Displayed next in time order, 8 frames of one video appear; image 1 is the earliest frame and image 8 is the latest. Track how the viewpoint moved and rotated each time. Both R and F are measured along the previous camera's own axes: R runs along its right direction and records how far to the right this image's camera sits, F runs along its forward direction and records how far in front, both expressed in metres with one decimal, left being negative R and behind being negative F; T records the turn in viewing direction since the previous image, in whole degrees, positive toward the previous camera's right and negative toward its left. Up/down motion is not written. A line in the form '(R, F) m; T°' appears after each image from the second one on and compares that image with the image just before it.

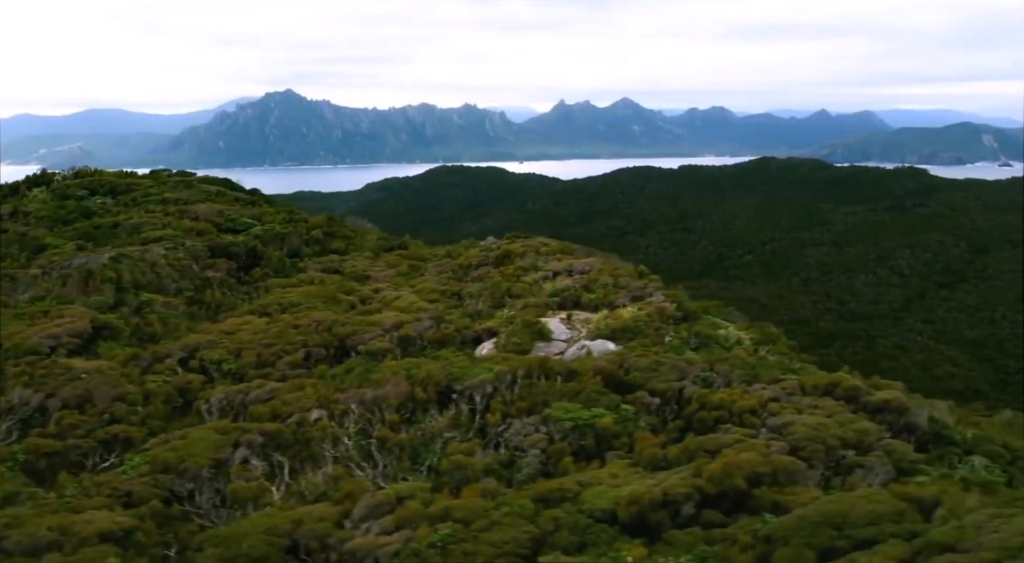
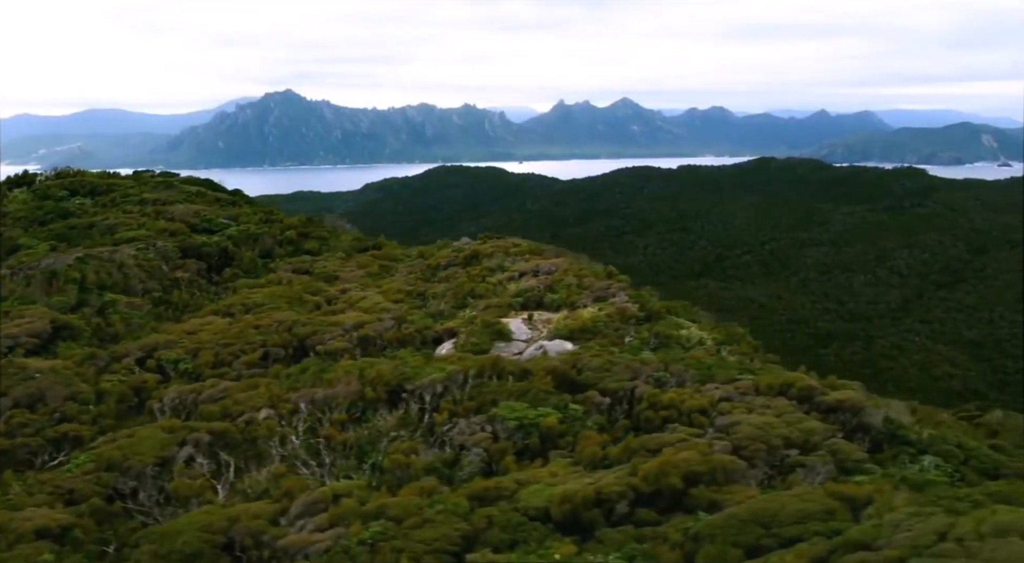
(+0.8, -0.1) m; 0°
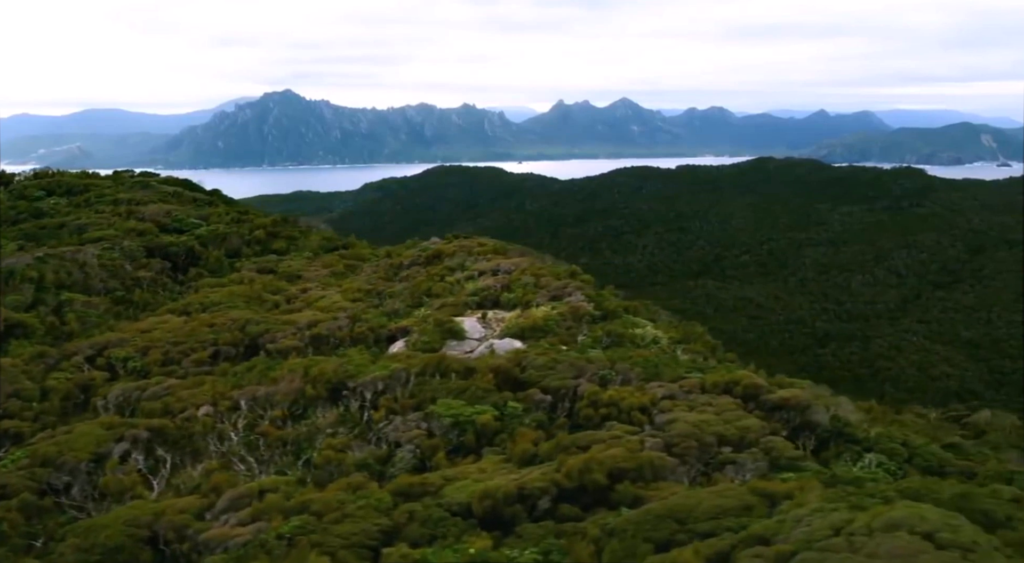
(+0.9, -0.1) m; 0°
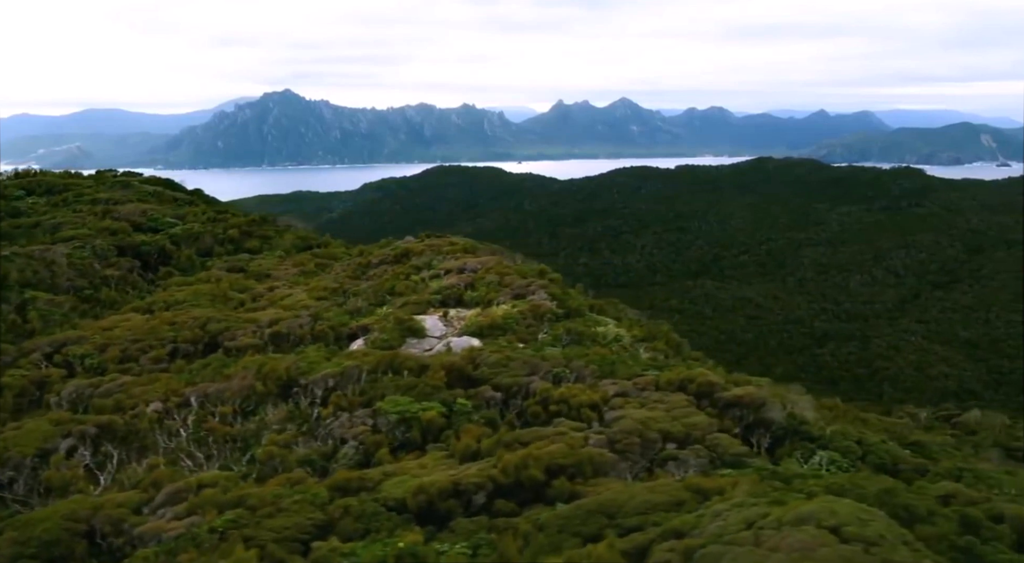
(+0.8, -0.1) m; 0°
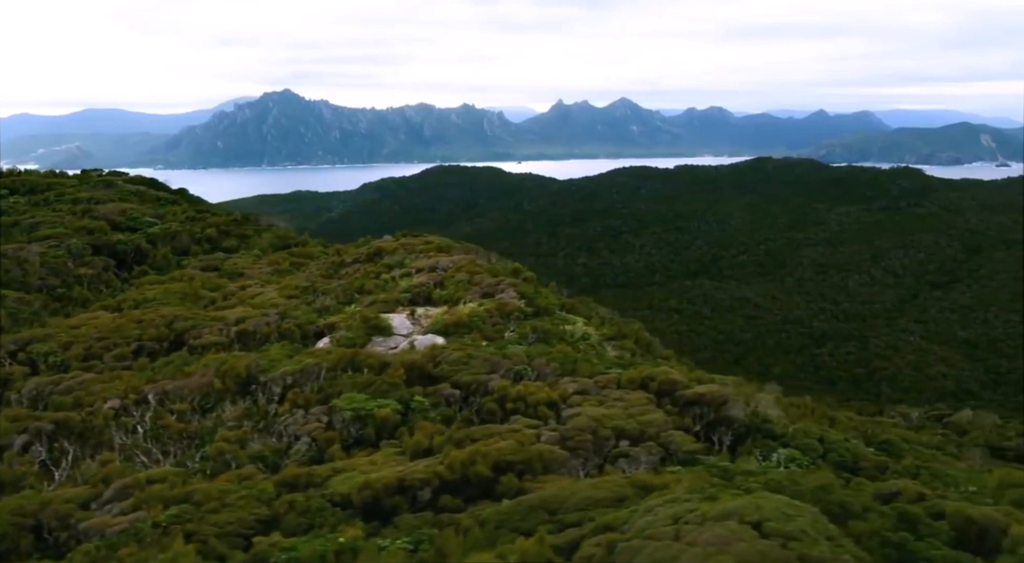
(+0.7, -0.1) m; 0°
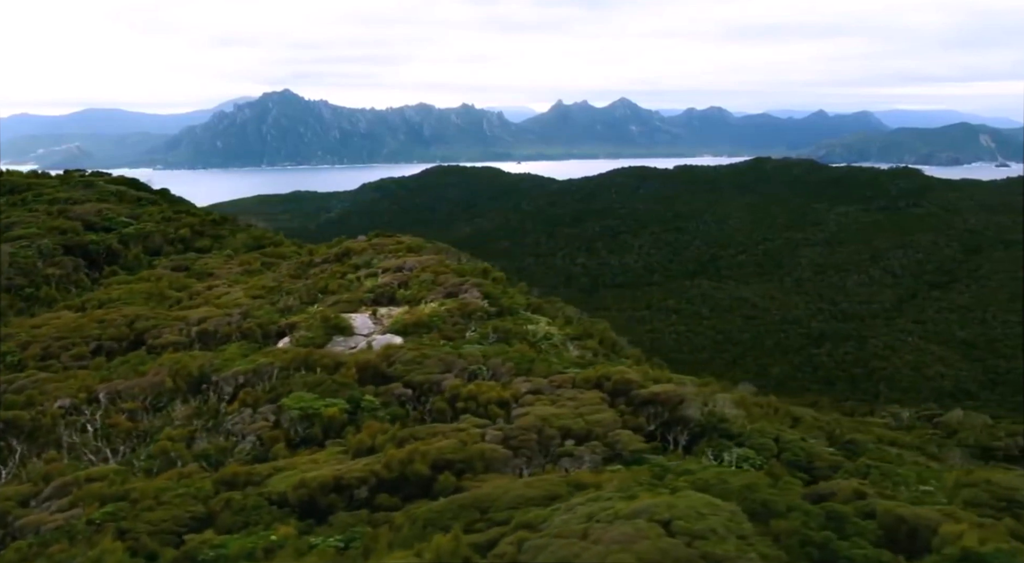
(+0.8, -0.1) m; 0°
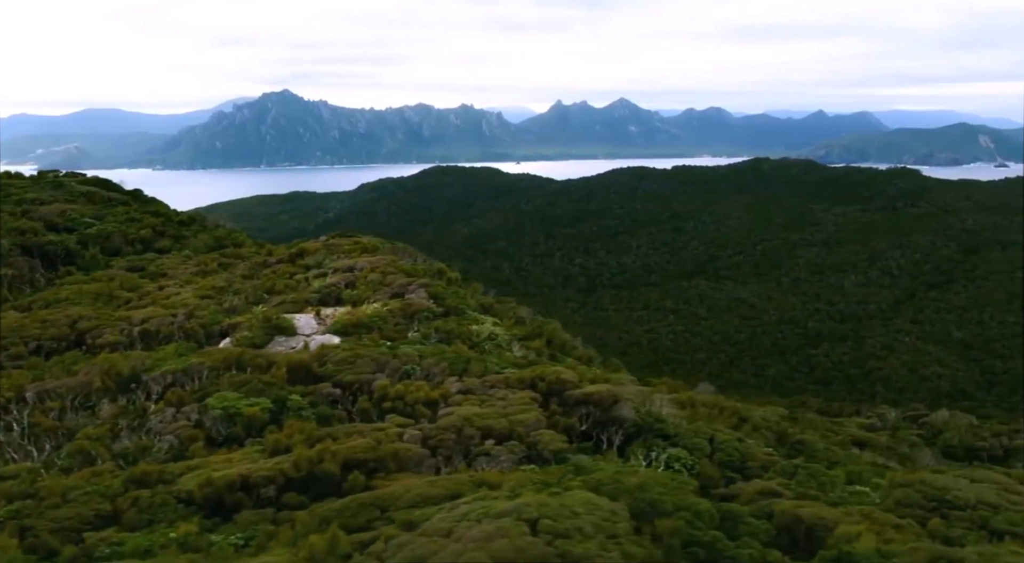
(+1.2, -0.1) m; 0°
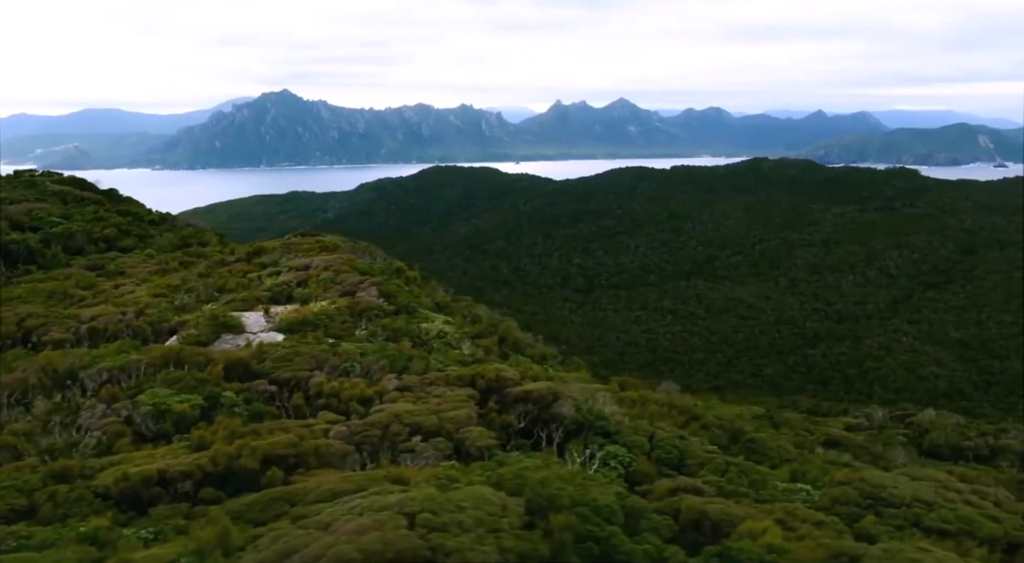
(+1.1, -0.1) m; 0°
